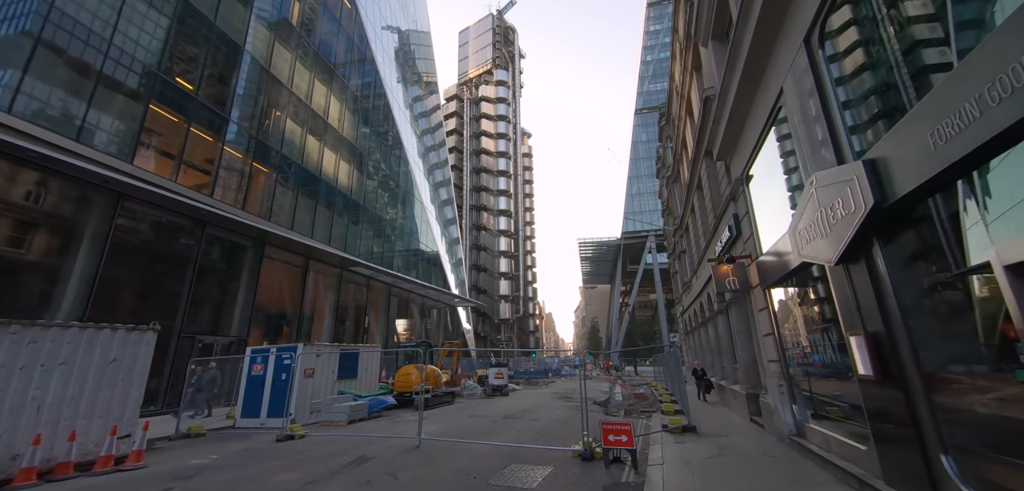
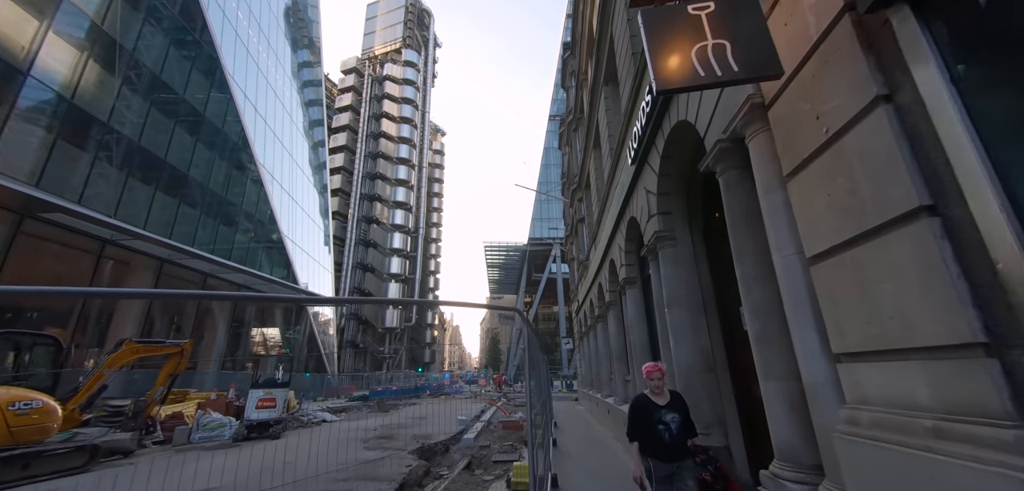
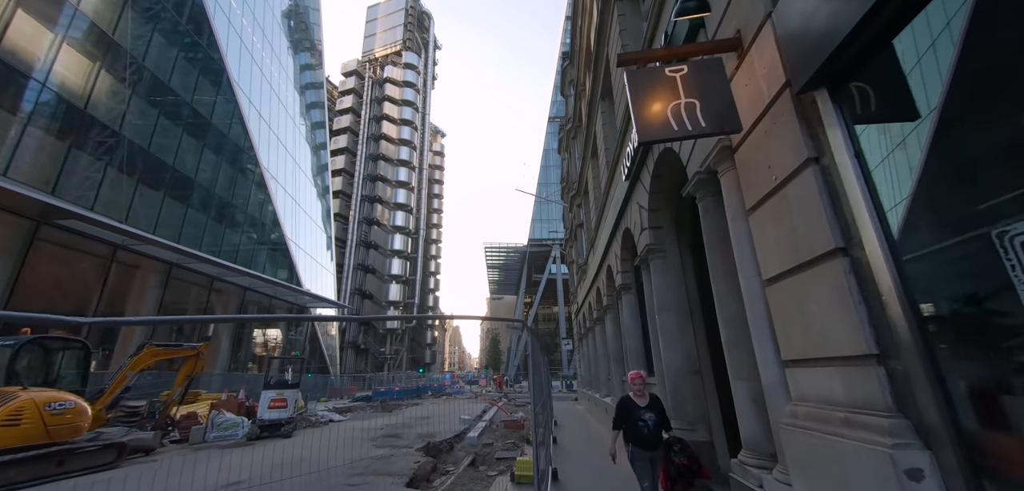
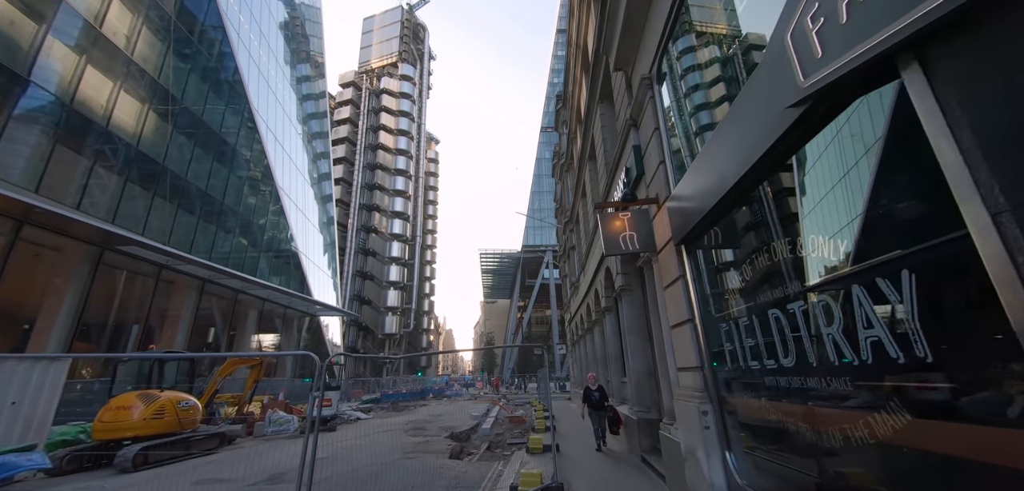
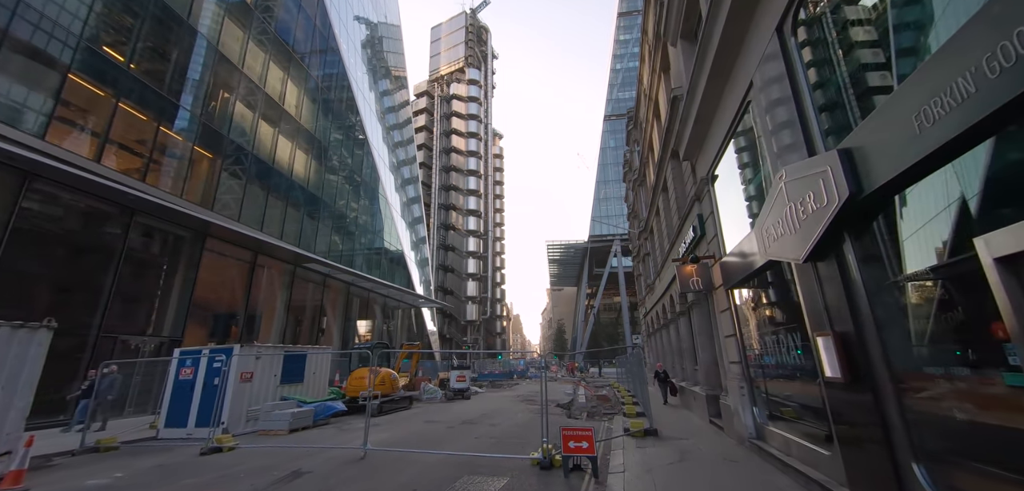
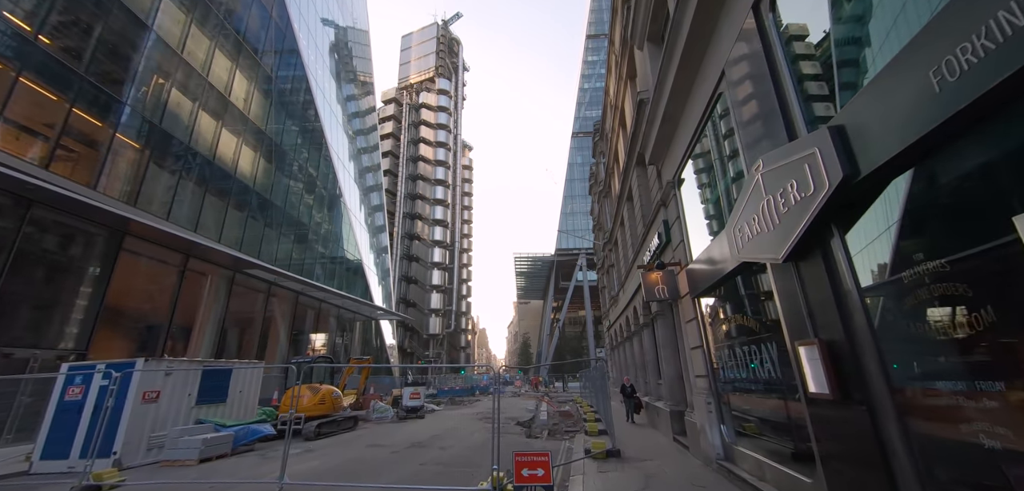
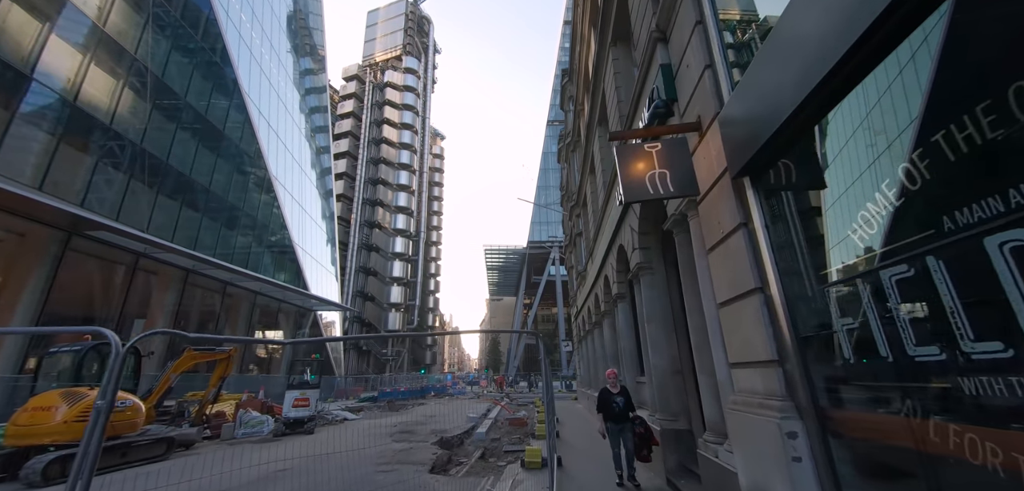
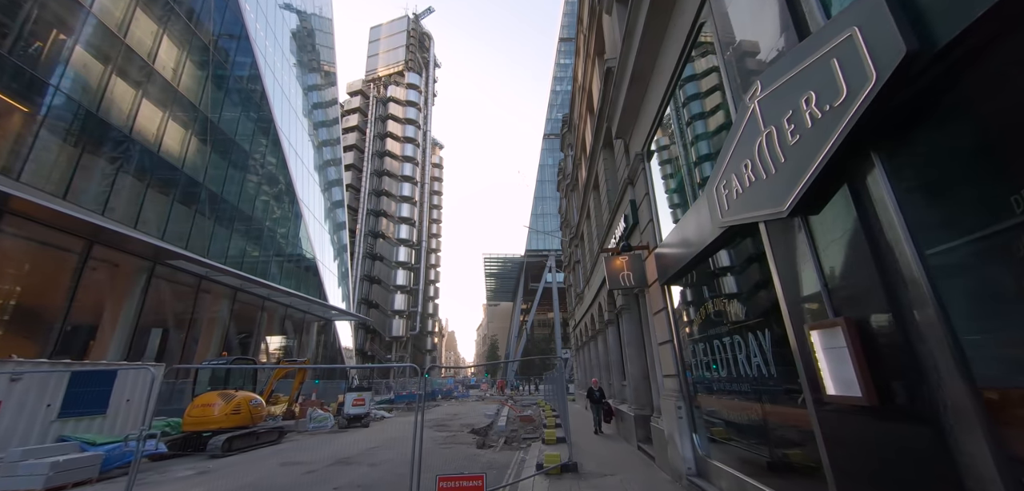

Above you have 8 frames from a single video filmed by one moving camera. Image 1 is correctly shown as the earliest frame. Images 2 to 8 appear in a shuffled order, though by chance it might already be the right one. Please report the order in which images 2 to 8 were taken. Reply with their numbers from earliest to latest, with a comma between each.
5, 6, 8, 4, 7, 3, 2
